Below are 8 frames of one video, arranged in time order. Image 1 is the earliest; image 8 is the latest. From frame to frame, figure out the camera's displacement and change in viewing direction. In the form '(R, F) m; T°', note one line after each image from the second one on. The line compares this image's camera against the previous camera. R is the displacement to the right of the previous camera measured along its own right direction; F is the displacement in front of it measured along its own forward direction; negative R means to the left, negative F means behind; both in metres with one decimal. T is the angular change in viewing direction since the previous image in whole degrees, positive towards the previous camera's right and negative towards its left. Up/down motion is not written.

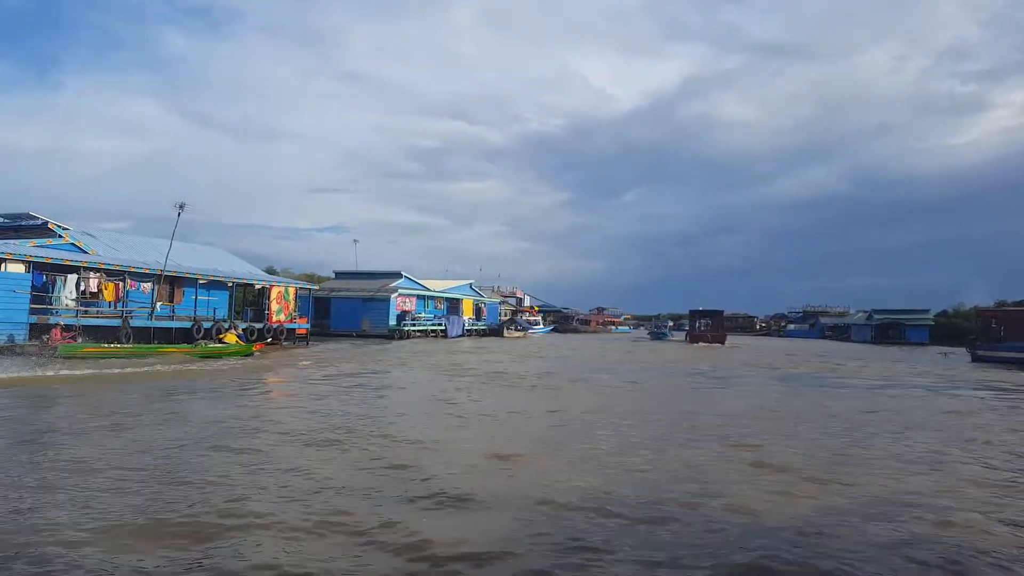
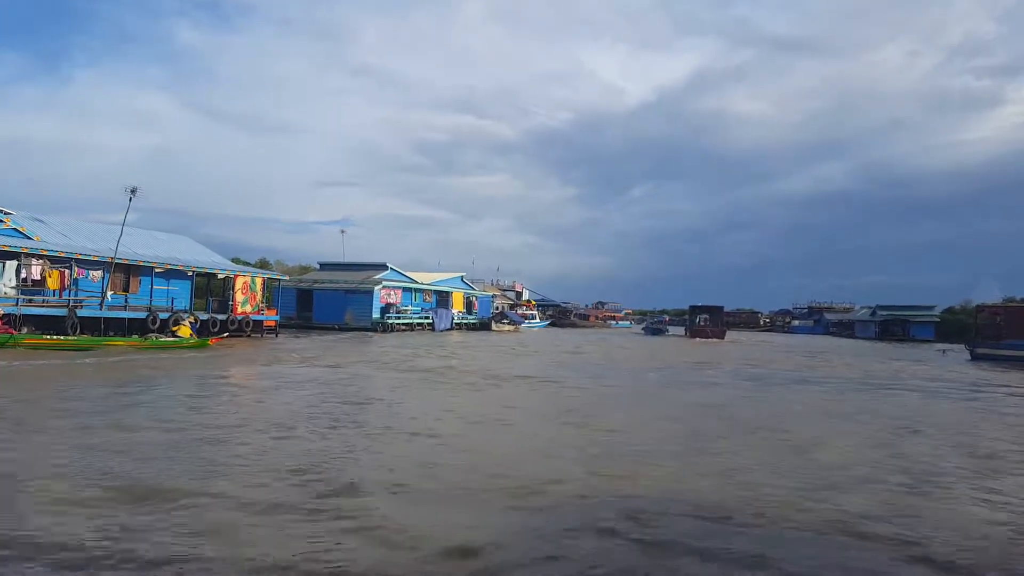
(+0.5, +0.6) m; 0°
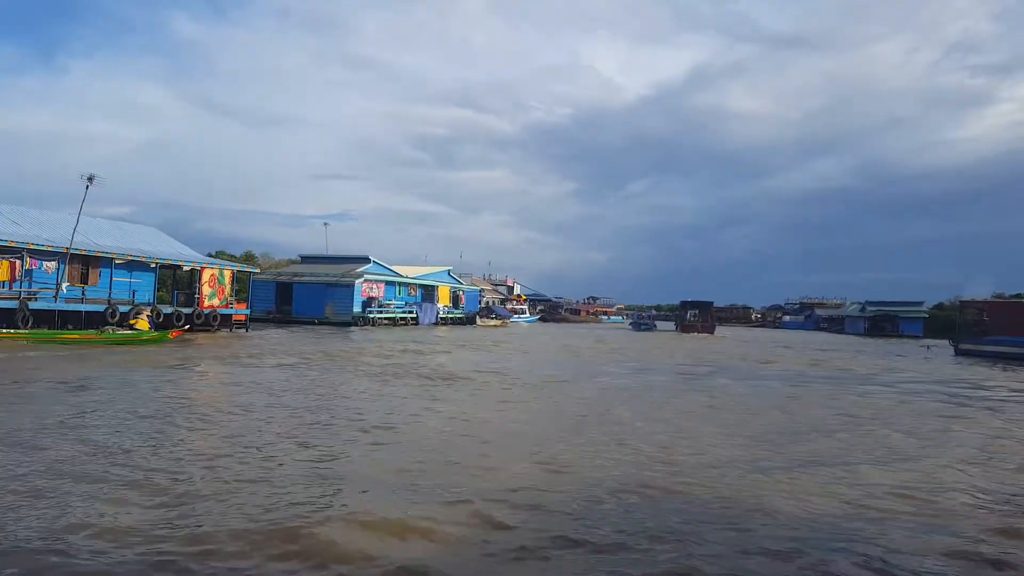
(+0.3, +0.3) m; 0°
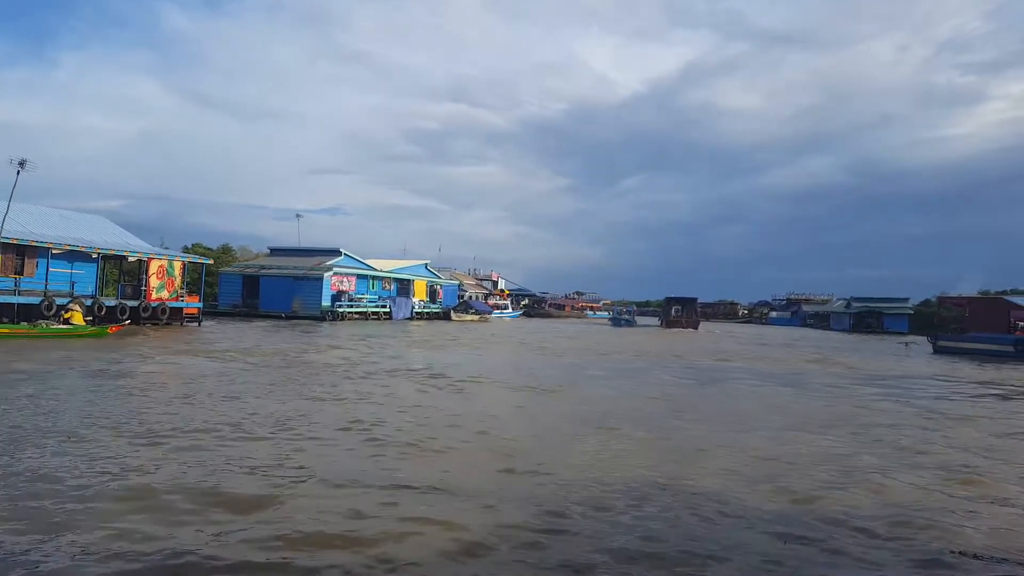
(+0.4, +0.5) m; +1°
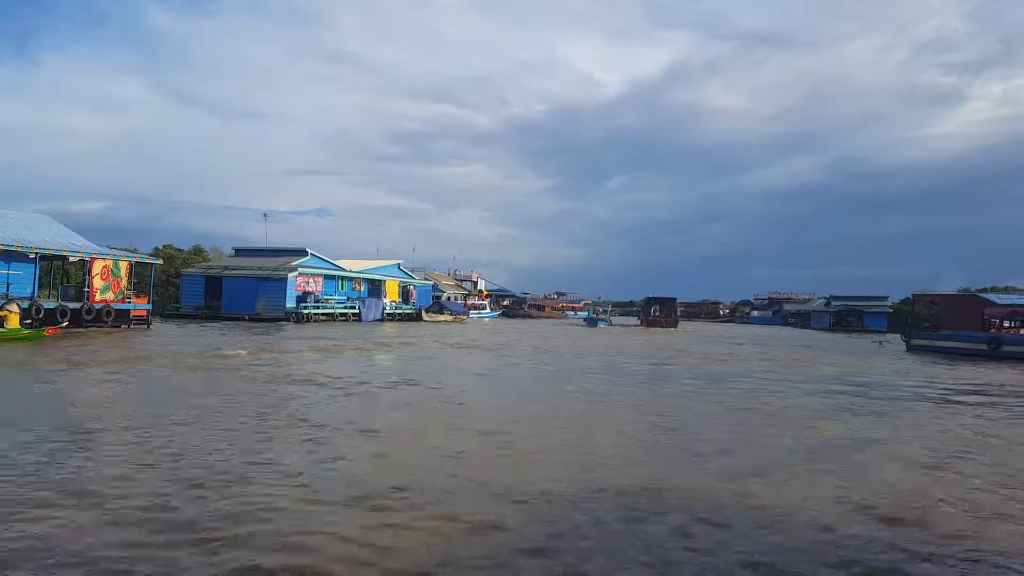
(+0.4, +0.4) m; +1°
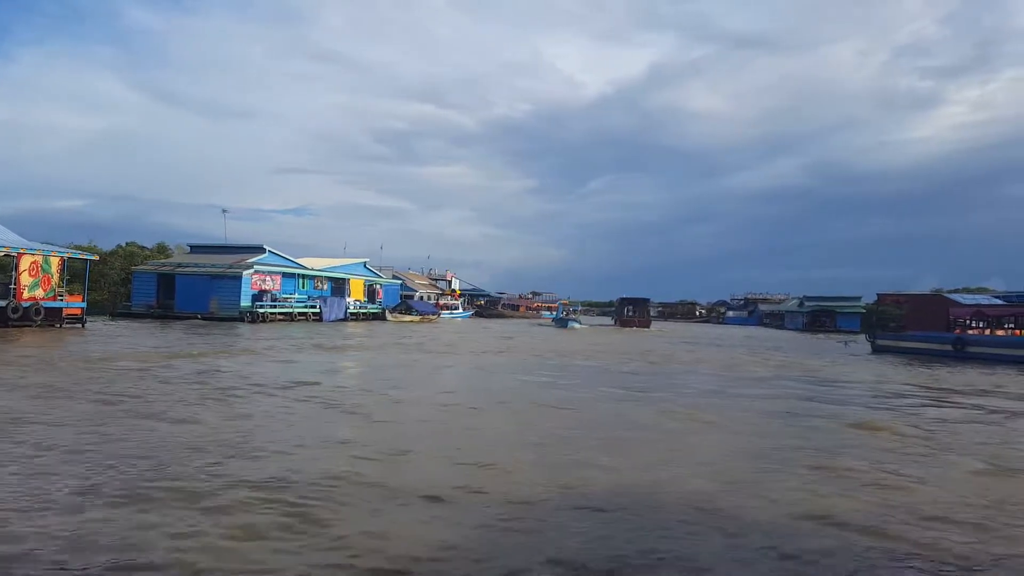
(+0.4, +0.5) m; +1°
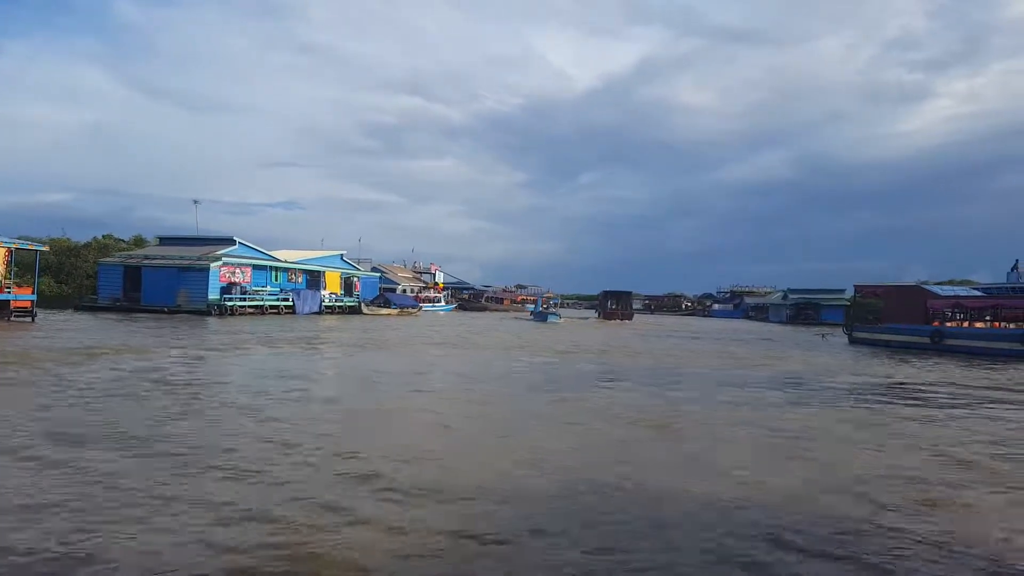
(+0.3, +0.4) m; +1°
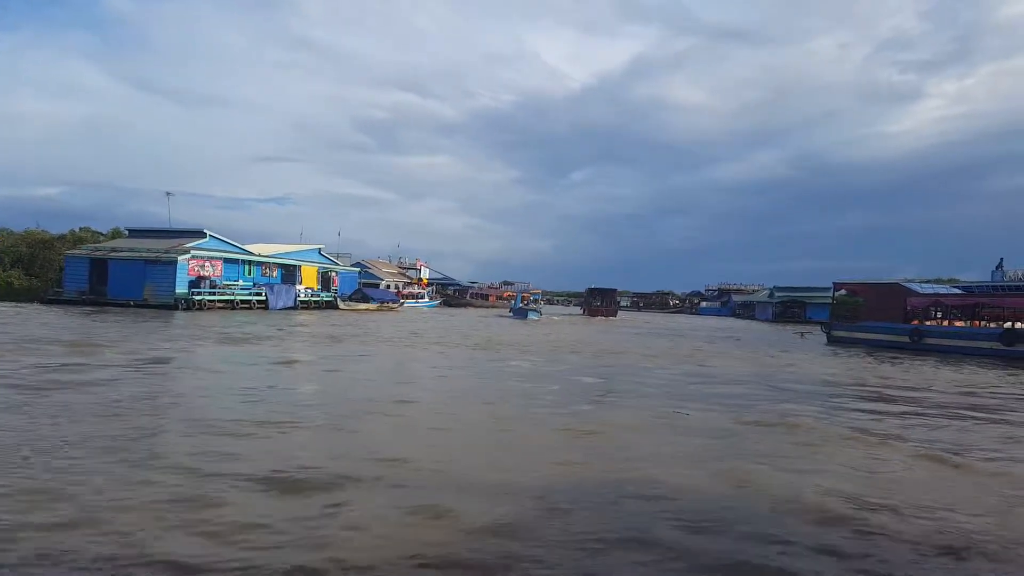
(+0.3, +0.4) m; +1°
